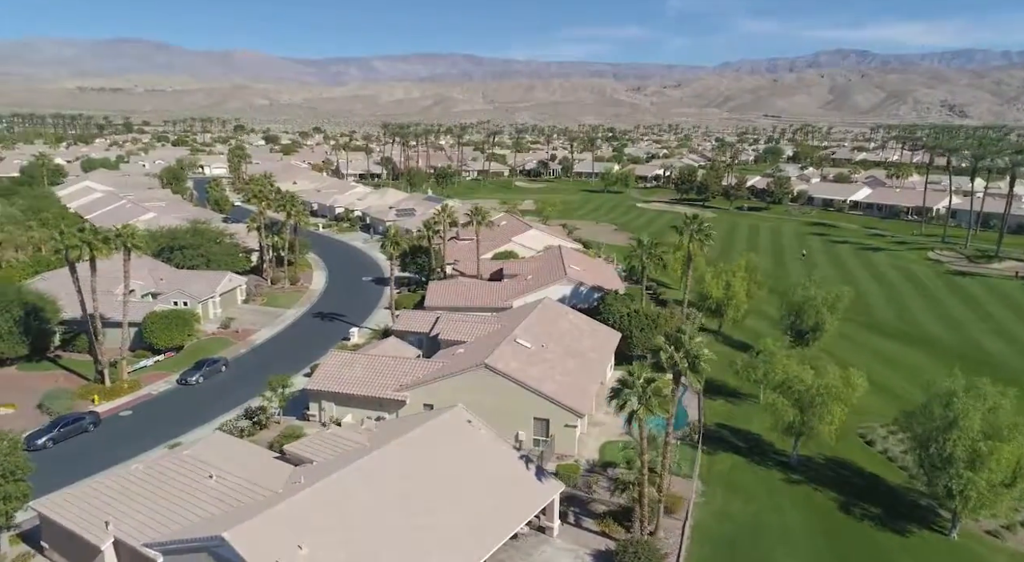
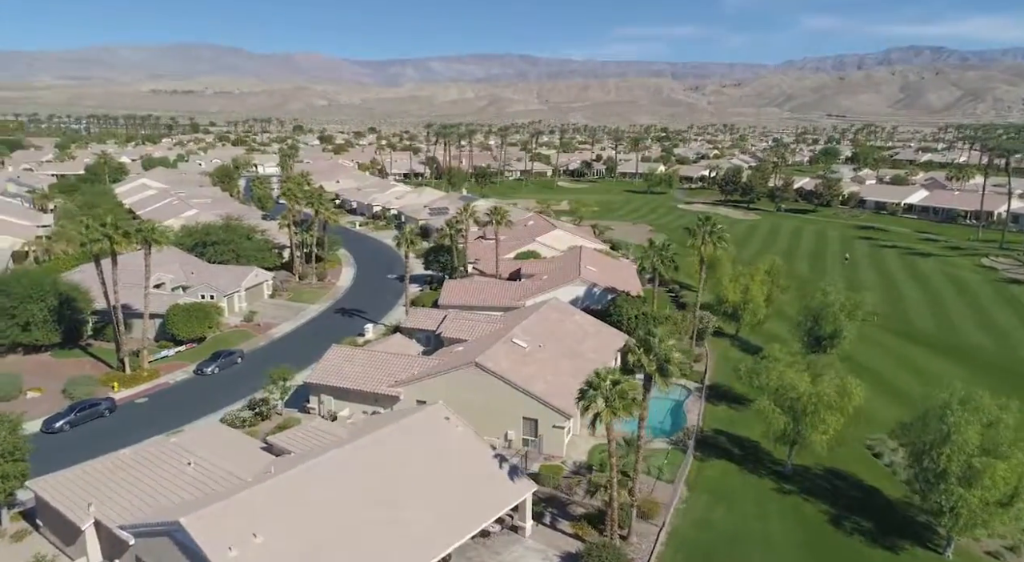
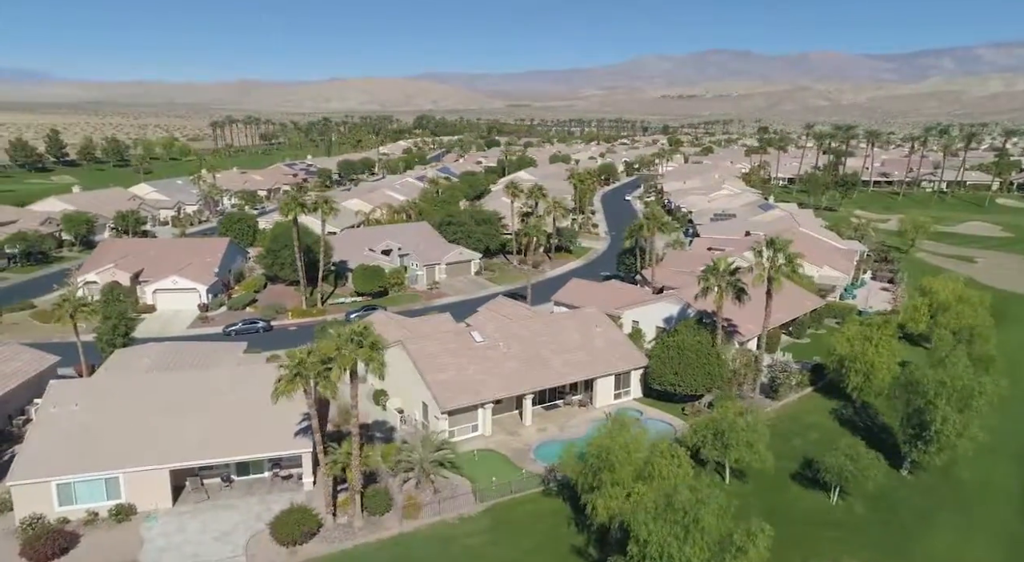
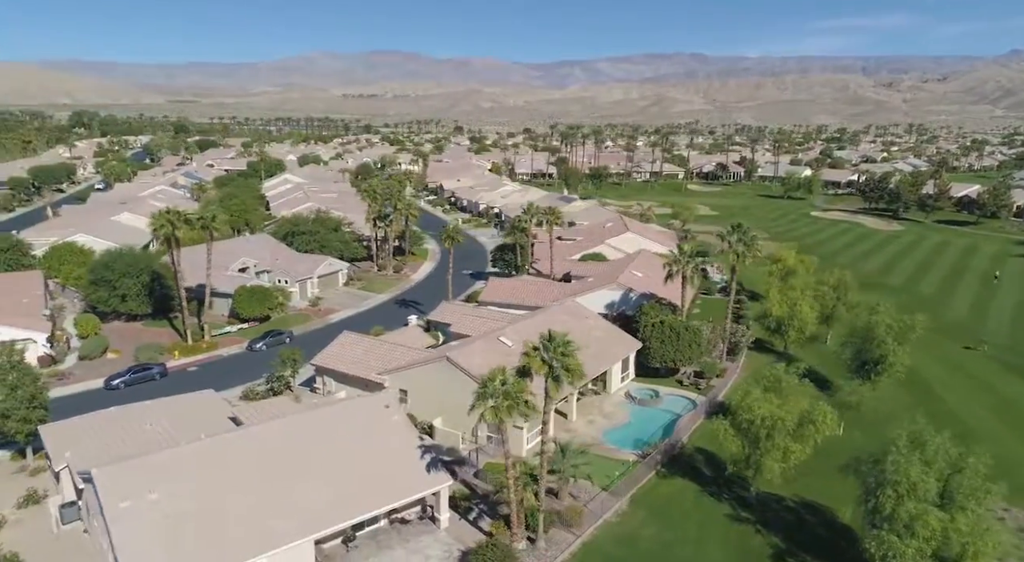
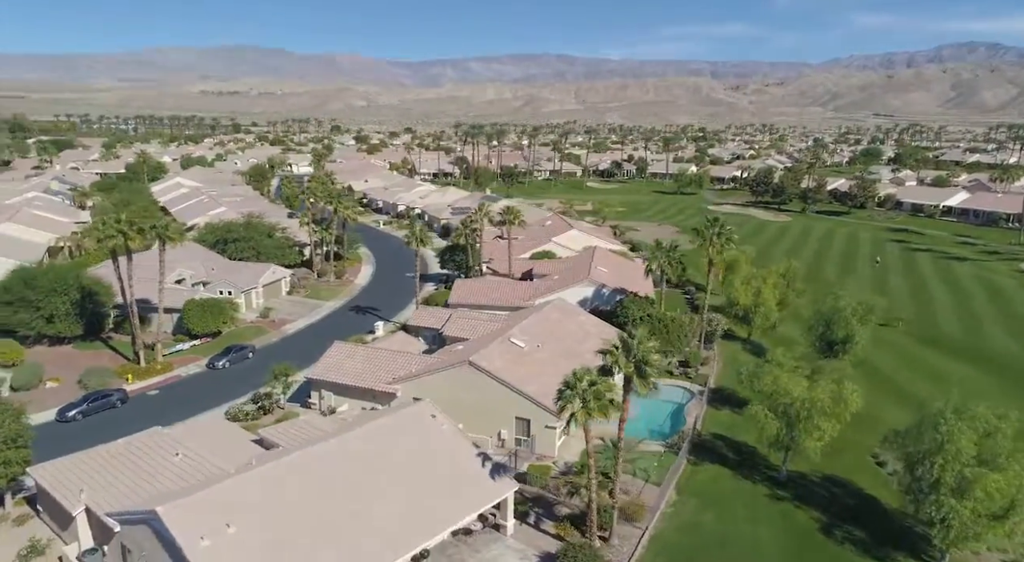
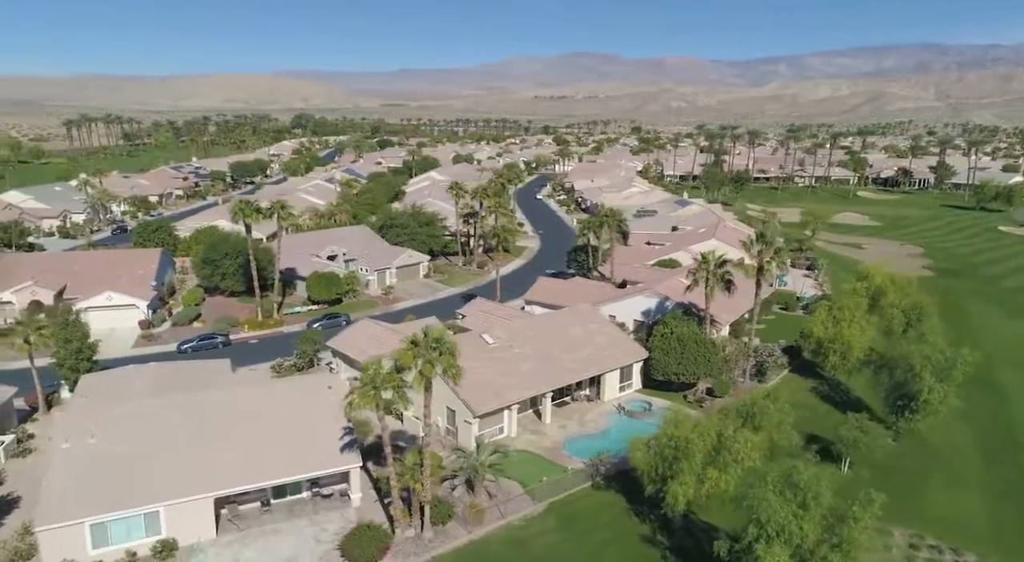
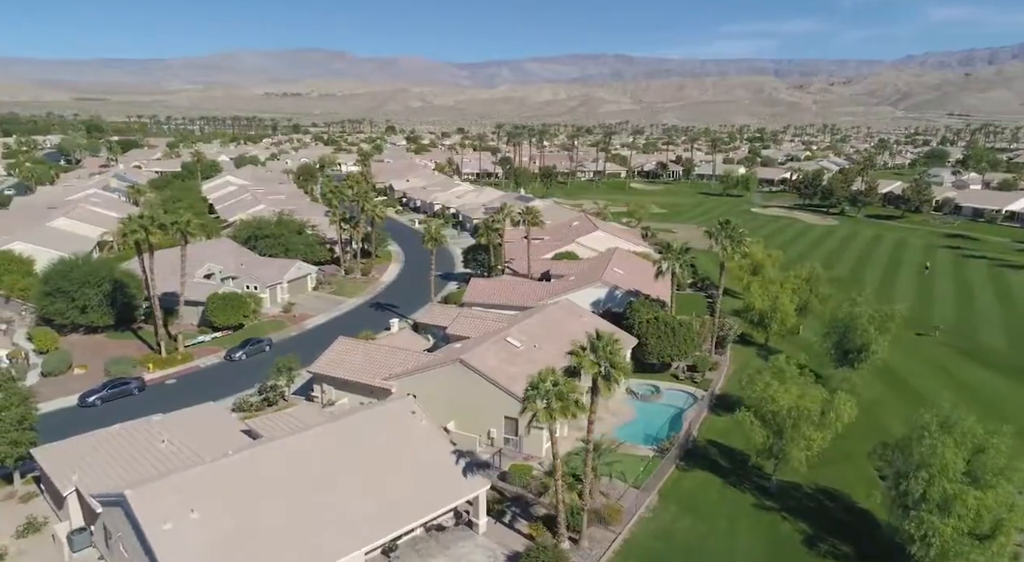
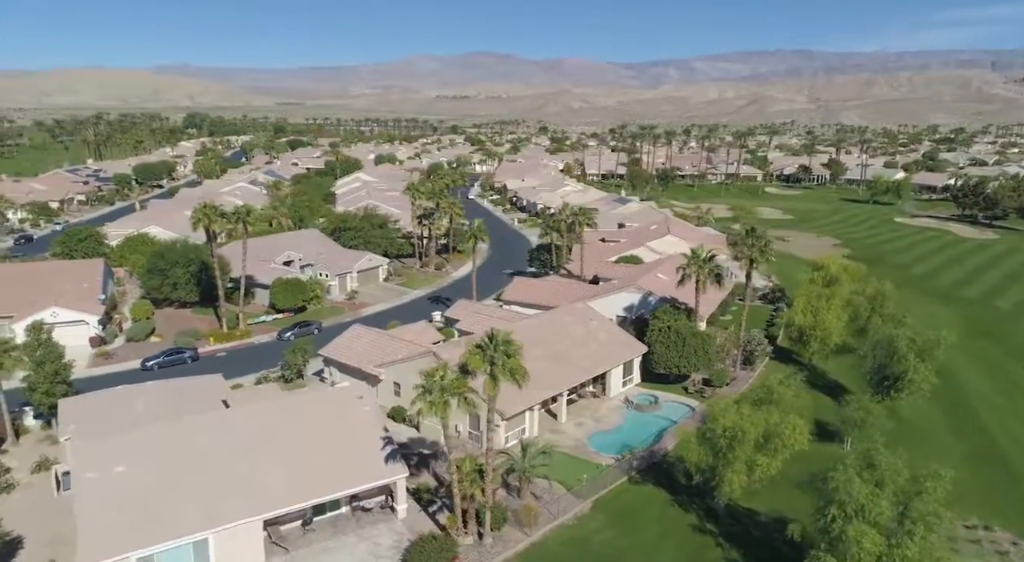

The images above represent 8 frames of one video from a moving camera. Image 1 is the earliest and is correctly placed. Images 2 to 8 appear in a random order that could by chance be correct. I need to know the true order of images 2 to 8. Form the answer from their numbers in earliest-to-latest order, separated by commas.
2, 5, 7, 4, 8, 6, 3
